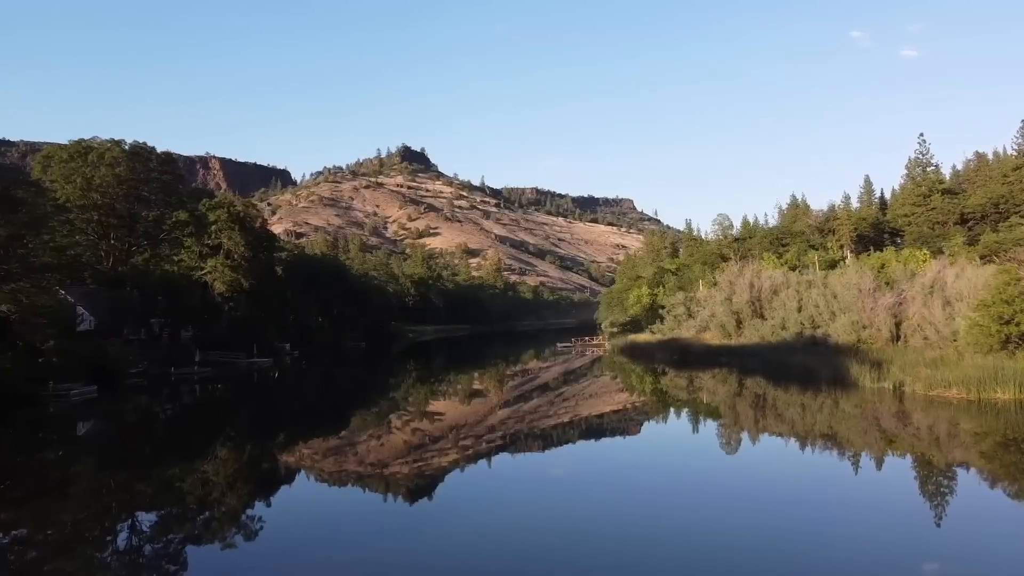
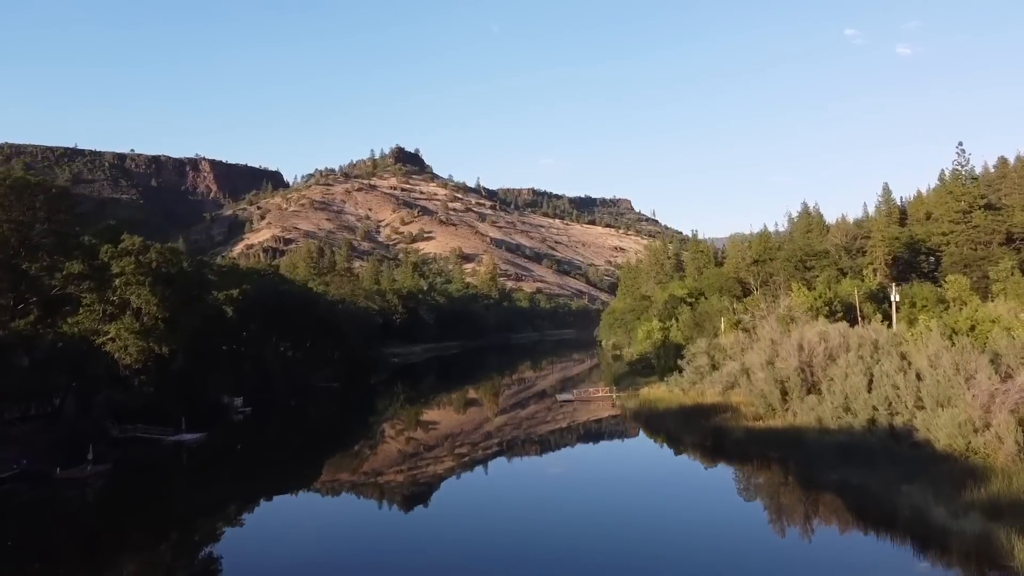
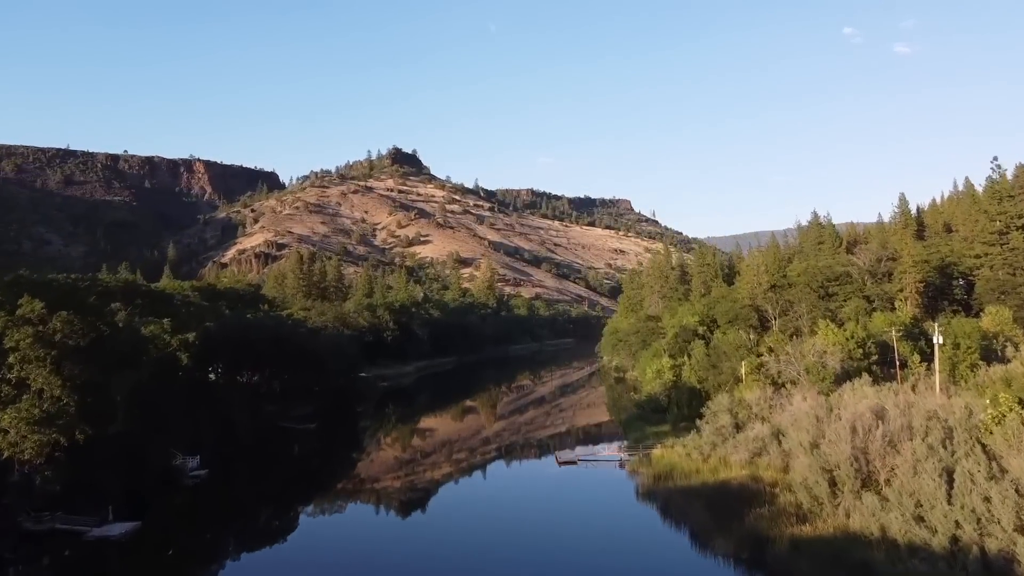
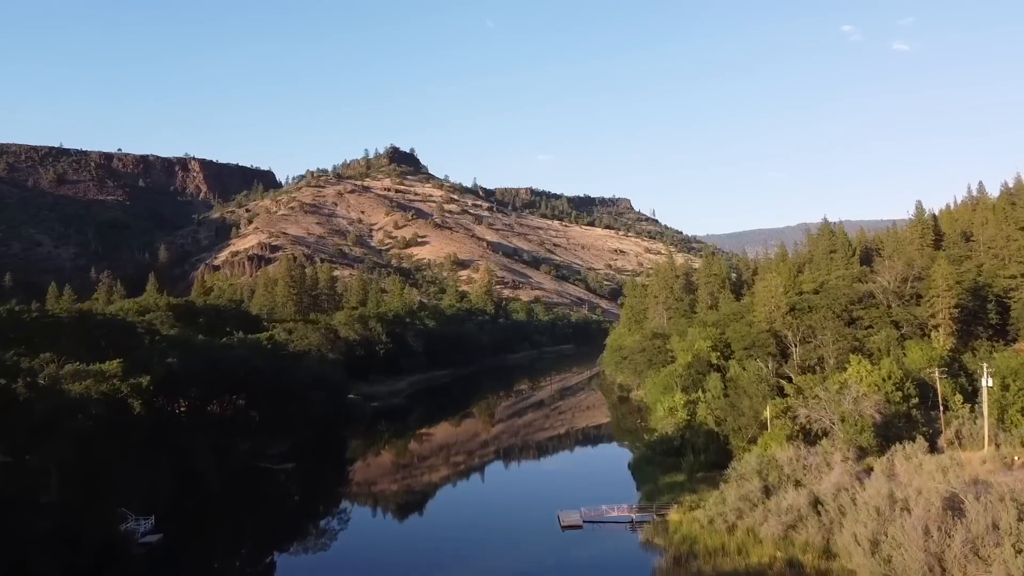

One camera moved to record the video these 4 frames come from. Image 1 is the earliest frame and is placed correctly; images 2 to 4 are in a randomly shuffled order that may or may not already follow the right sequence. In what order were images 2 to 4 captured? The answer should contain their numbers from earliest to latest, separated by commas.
2, 3, 4
